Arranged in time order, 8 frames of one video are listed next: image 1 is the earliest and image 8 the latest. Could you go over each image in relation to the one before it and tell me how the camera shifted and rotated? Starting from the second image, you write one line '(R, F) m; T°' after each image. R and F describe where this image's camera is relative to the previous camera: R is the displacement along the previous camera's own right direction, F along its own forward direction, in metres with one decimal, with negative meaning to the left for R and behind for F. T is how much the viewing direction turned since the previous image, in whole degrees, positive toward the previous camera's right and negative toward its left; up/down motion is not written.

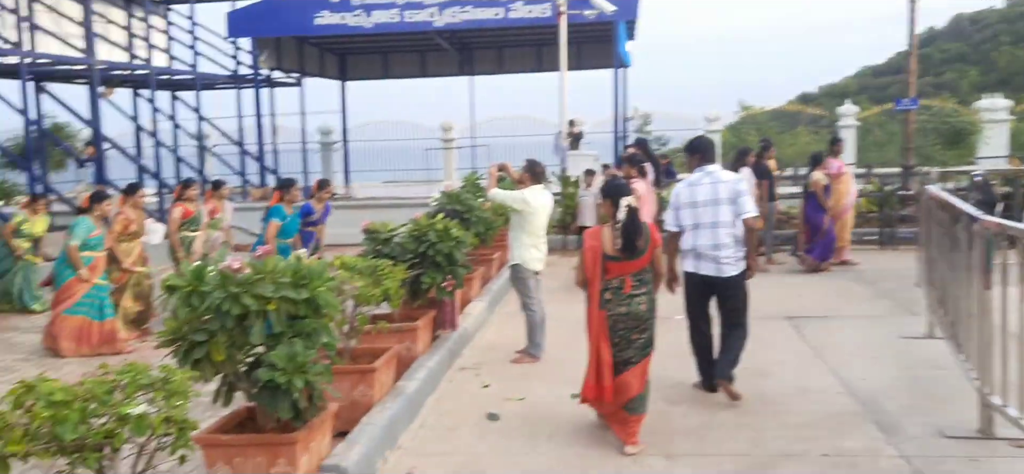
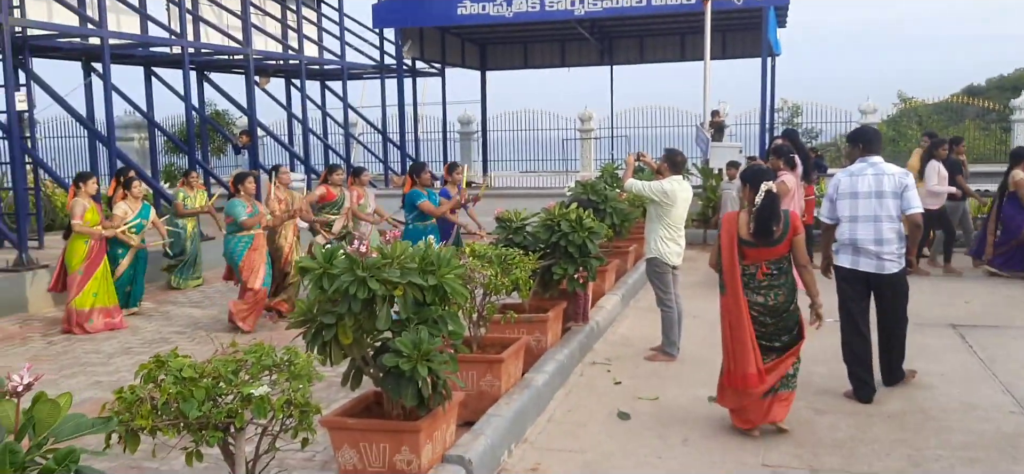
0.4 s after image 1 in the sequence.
(0.0, +0.2) m; -9°
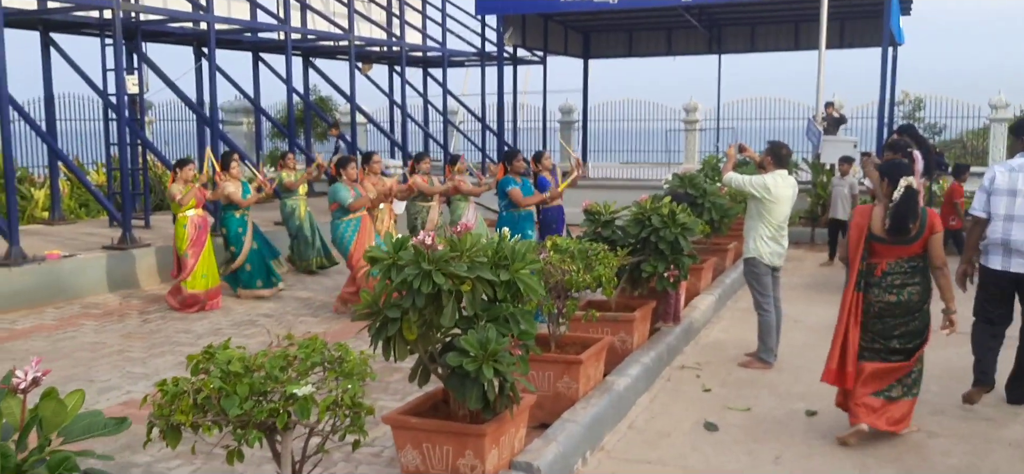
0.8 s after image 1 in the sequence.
(+0.1, +0.2) m; -7°
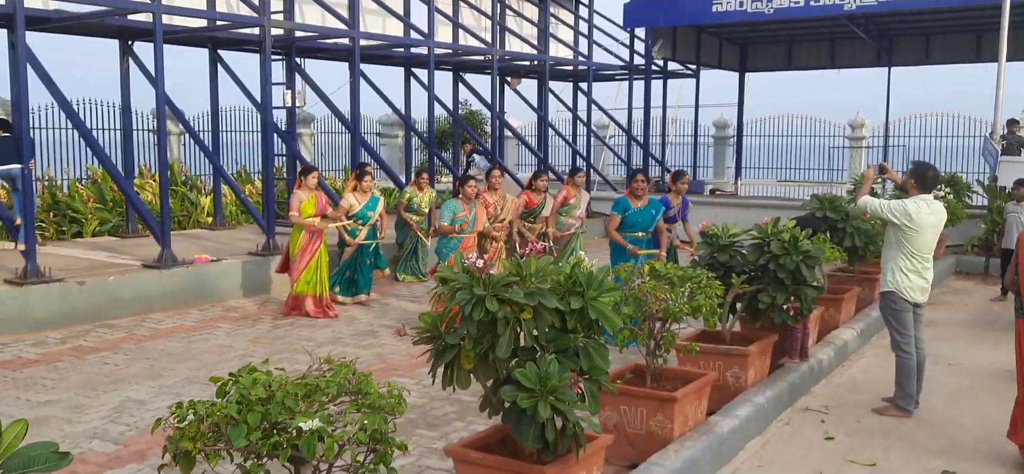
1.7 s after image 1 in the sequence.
(+0.3, +0.3) m; -11°
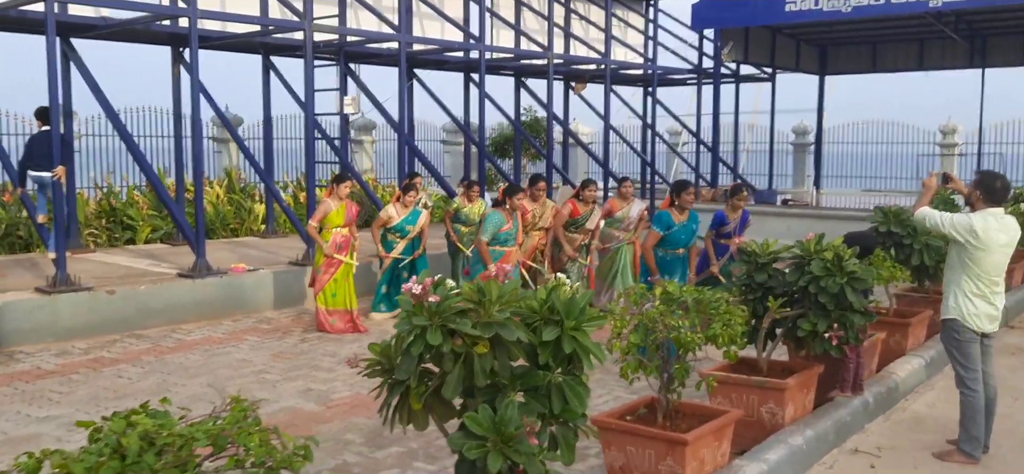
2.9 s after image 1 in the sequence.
(+0.4, +0.4) m; -6°
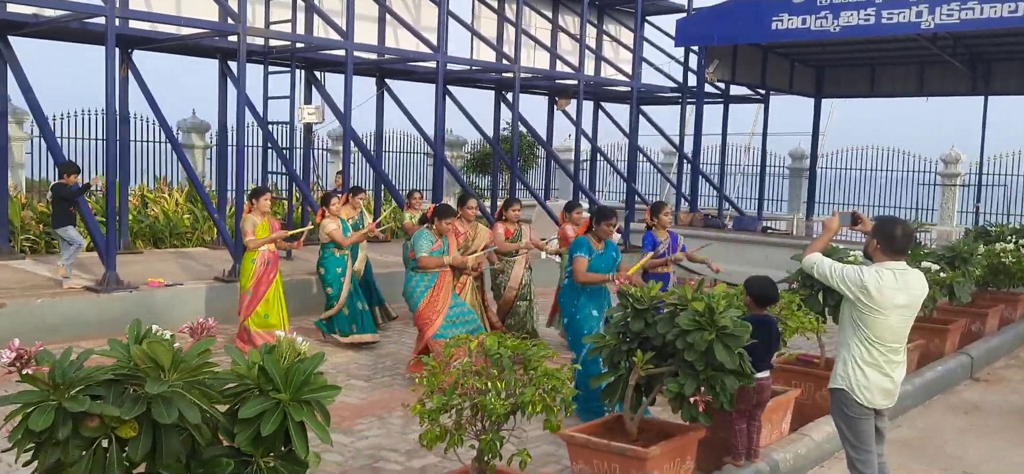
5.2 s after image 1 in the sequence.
(+0.8, +0.6) m; -2°
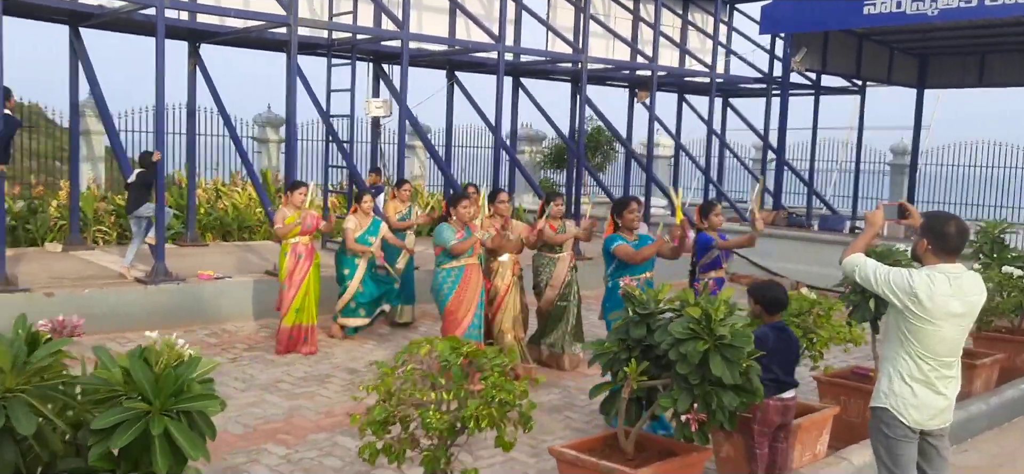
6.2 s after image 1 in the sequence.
(+0.5, +0.4) m; -7°
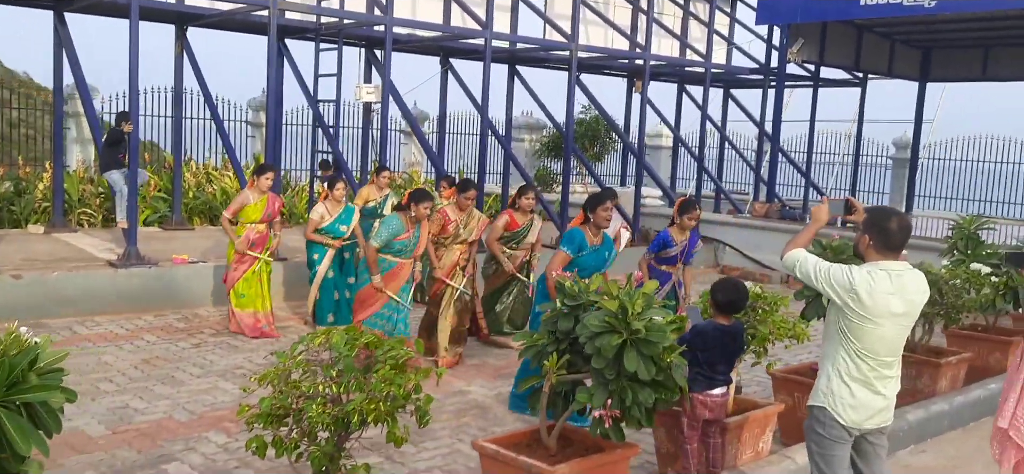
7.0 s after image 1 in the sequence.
(+0.4, +0.1) m; -1°
